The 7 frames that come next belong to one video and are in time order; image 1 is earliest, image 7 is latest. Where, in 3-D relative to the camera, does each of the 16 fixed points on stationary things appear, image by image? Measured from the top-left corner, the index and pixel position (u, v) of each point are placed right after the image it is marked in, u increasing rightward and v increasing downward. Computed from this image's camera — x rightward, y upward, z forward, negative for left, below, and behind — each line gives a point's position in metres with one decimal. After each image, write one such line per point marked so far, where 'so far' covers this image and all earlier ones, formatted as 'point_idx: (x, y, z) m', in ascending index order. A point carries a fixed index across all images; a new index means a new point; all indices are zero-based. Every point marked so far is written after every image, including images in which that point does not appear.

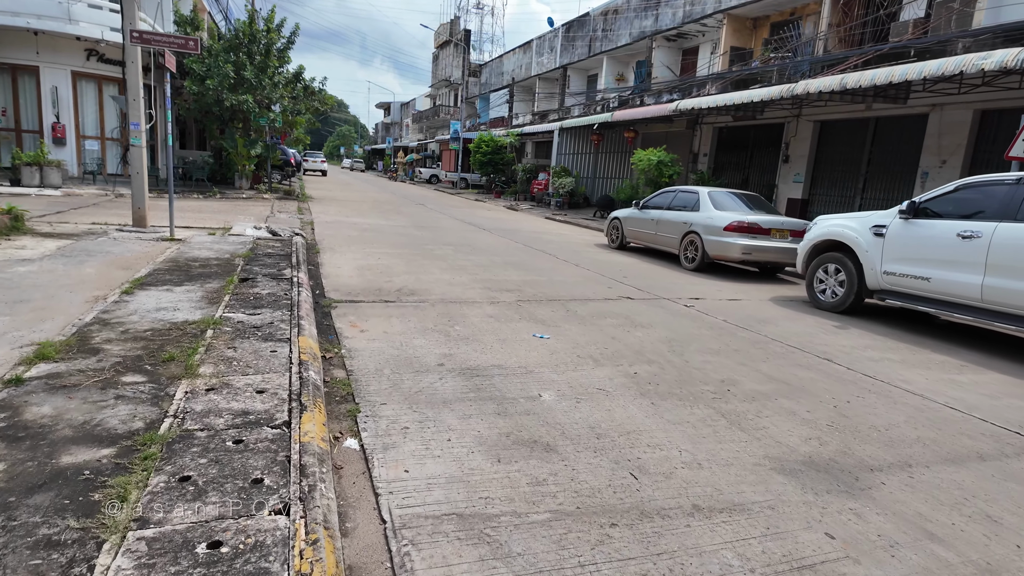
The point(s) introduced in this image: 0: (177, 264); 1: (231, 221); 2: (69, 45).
0: (-3.9, +0.3, +6.9) m
1: (-5.8, +1.4, +12.3) m
2: (-12.7, +7.0, +17.0) m
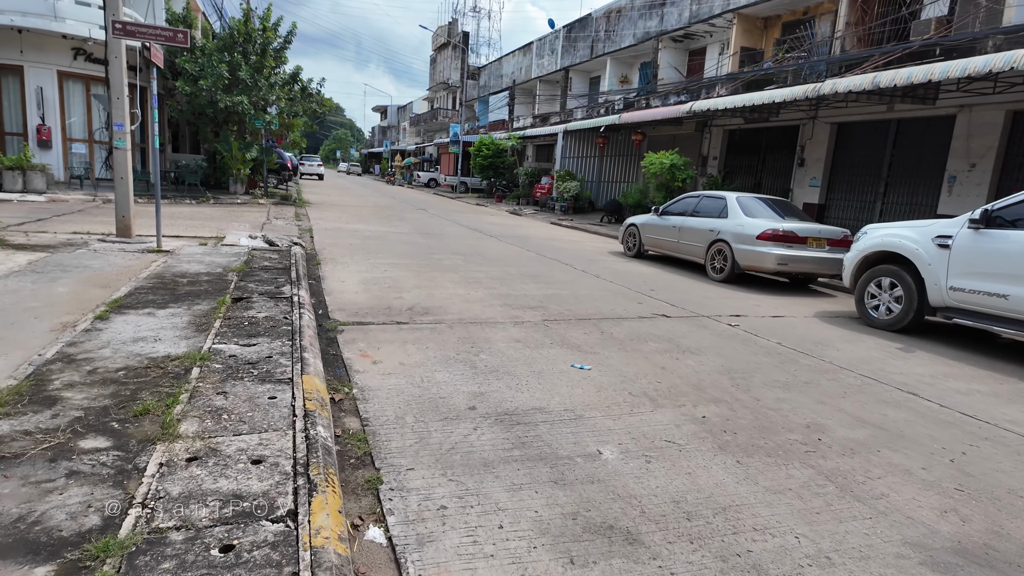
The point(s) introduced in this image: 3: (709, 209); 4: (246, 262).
0: (-3.6, +0.1, +6.1) m
1: (-5.6, +1.1, +11.6) m
2: (-12.5, +6.7, +16.3) m
3: (+3.5, +1.4, +10.5) m
4: (-3.3, +0.3, +7.5) m
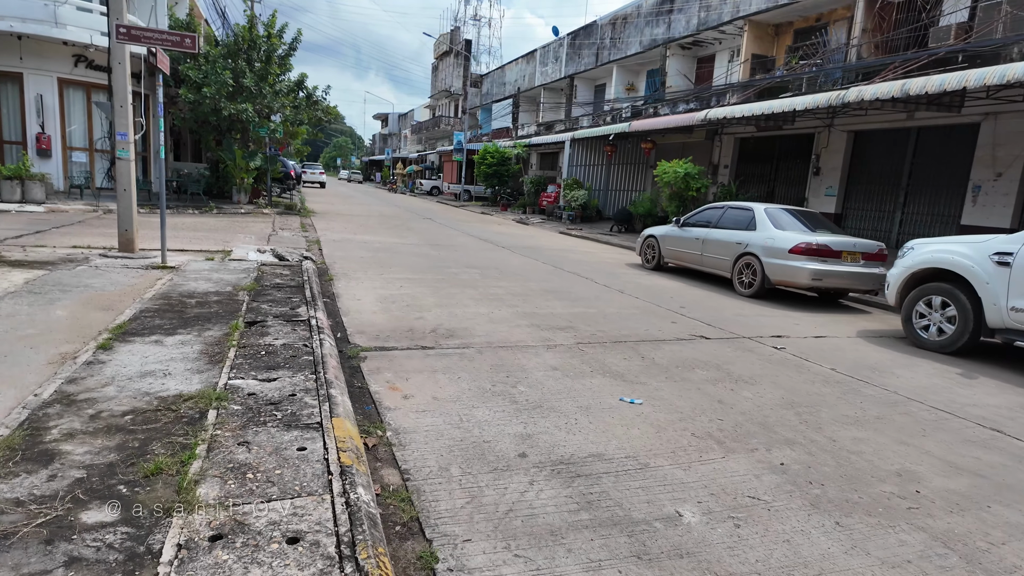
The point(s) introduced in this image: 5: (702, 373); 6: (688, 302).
0: (-3.3, -0.1, +5.7) m
1: (-5.3, +0.9, +11.1) m
2: (-12.2, +6.4, +15.9) m
3: (+3.8, +1.2, +10.2) m
4: (-3.0, +0.1, +7.1) m
5: (+1.6, -0.7, +5.0) m
6: (+2.5, -0.2, +8.5) m
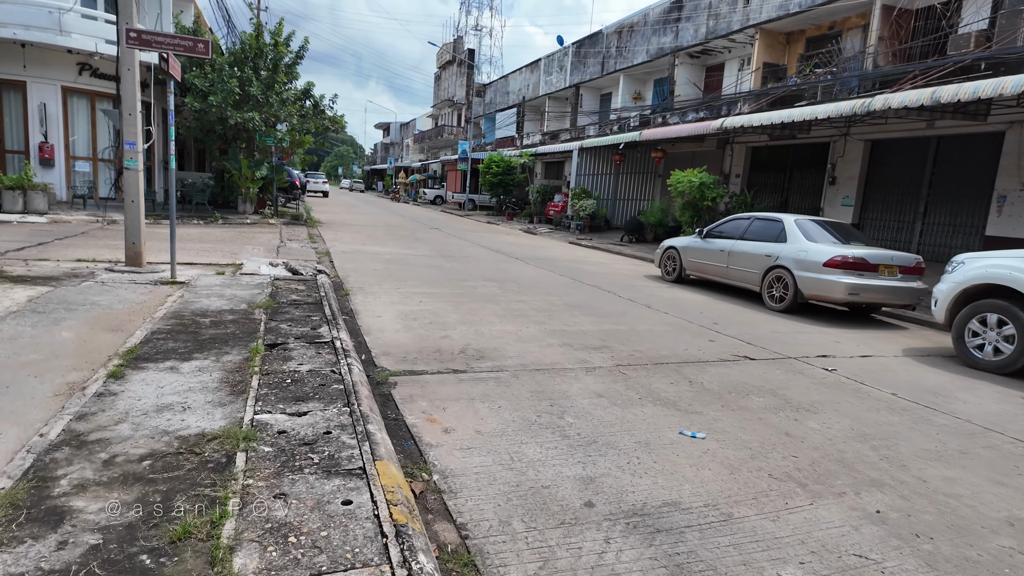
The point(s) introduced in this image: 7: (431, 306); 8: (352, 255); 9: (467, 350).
0: (-2.9, -0.3, +5.3) m
1: (-5.0, +0.6, +10.8) m
2: (-11.9, +6.0, +15.6) m
3: (+4.1, +0.9, +9.8) m
4: (-2.7, -0.1, +6.7) m
5: (+1.9, -0.9, +4.7) m
6: (+2.8, -0.4, +8.1) m
7: (-1.0, -0.2, +7.6) m
8: (-3.3, +0.7, +12.3) m
9: (-0.4, -0.6, +5.7) m
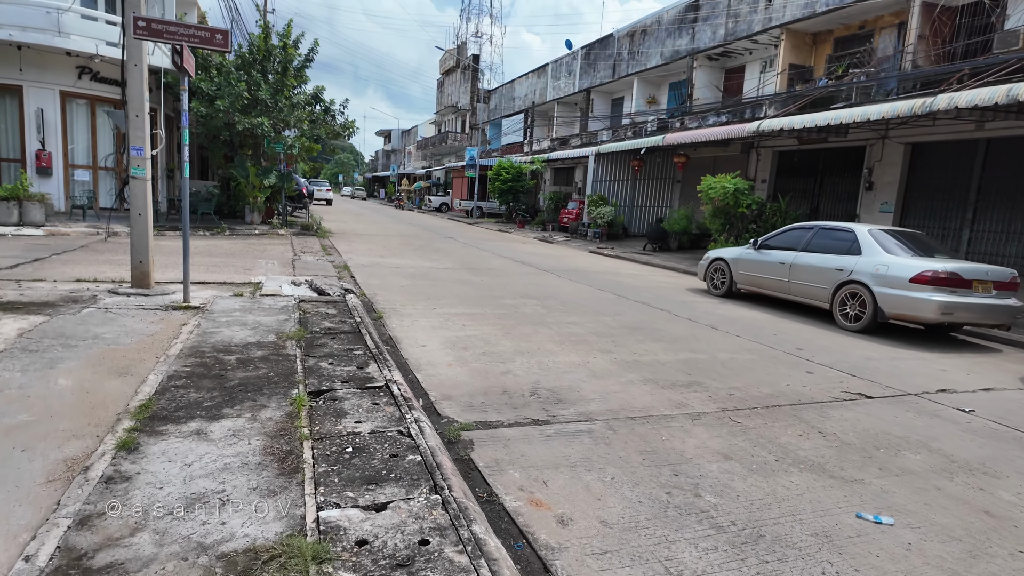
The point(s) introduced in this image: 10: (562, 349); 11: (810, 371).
0: (-2.3, -0.6, +4.4) m
1: (-4.4, +0.3, +9.9) m
2: (-11.3, +5.6, +14.8) m
3: (+4.8, +0.7, +8.9) m
4: (-2.1, -0.3, +5.8) m
5: (+2.6, -1.1, +3.8) m
6: (+3.5, -0.6, +7.2) m
7: (-0.4, -0.5, +6.7) m
8: (-2.7, +0.4, +11.5) m
9: (+0.2, -0.8, +4.8) m
10: (+0.5, -0.6, +6.1) m
11: (+2.9, -0.8, +5.8) m
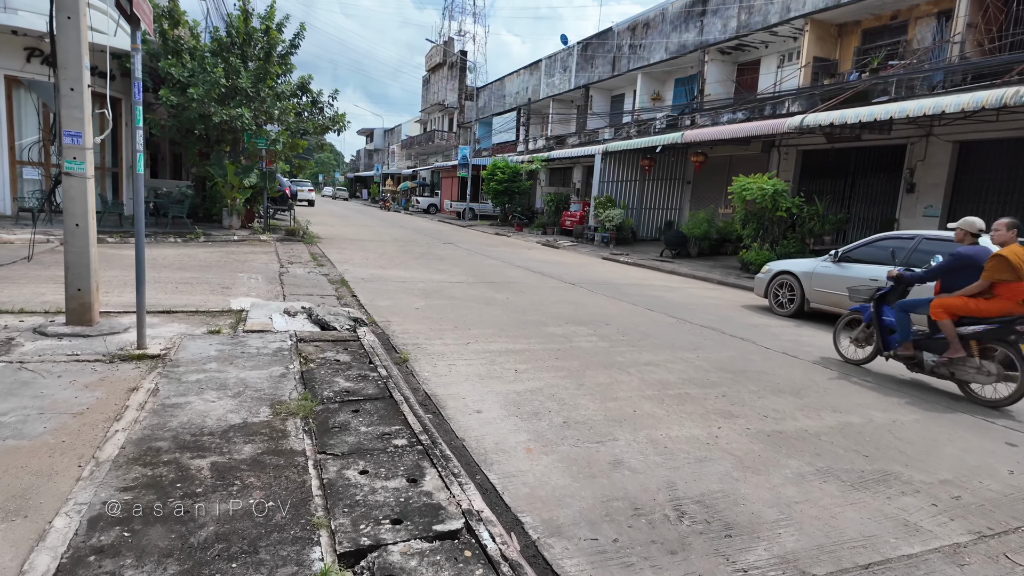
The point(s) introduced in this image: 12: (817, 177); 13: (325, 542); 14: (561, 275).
0: (-1.6, -0.9, +2.7) m
1: (-3.8, 0.0, +8.1) m
2: (-10.9, +5.3, +12.8) m
3: (+5.3, +0.4, +7.4) m
4: (-1.4, -0.7, +4.1) m
5: (+3.3, -1.4, +2.2) m
6: (+4.1, -0.9, +5.6) m
7: (+0.2, -0.8, +5.0) m
8: (-2.2, +0.1, +9.7) m
9: (+0.9, -1.1, +3.1) m
10: (+1.1, -0.9, +4.4) m
11: (+3.6, -1.1, +4.2) m
12: (+9.4, +3.4, +18.3) m
13: (-0.8, -1.0, +2.3) m
14: (+1.1, +0.3, +12.6) m
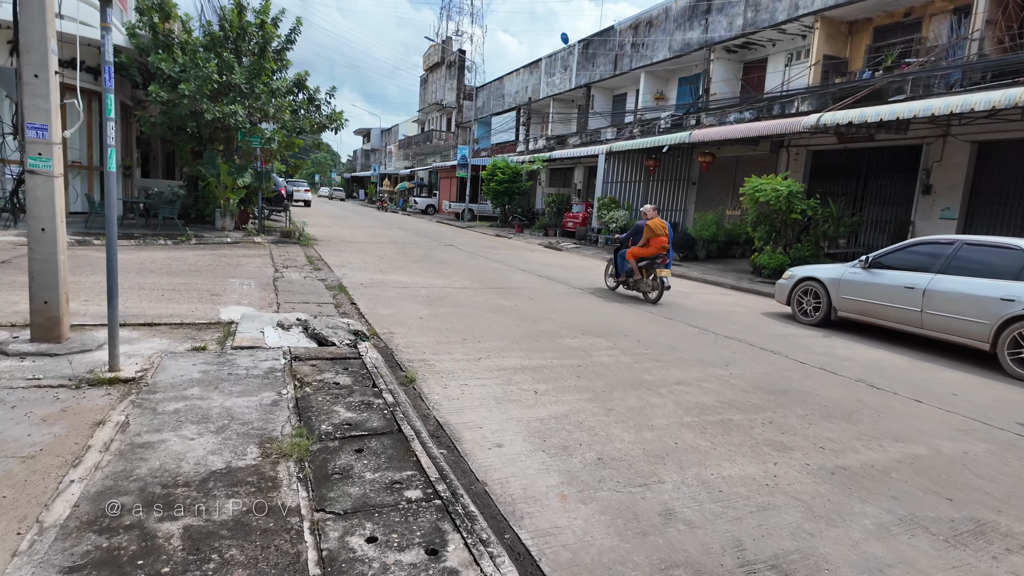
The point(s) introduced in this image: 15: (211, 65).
0: (-1.4, -1.0, +2.1) m
1: (-3.7, -0.1, +7.5) m
2: (-10.8, +5.2, +12.2) m
3: (+5.5, +0.3, +6.9) m
4: (-1.3, -0.8, +3.5) m
5: (+3.5, -1.5, +1.7) m
6: (+4.2, -1.0, +5.1) m
7: (+0.4, -0.9, +4.5) m
8: (-2.1, 0.0, +9.1) m
9: (+1.1, -1.2, +2.6) m
10: (+1.3, -1.0, +3.9) m
11: (+3.7, -1.2, +3.7) m
12: (+9.5, +3.3, +17.9) m
13: (-0.6, -1.1, +1.8) m
14: (+1.2, +0.2, +12.1) m
15: (-7.1, +5.2, +14.0) m
